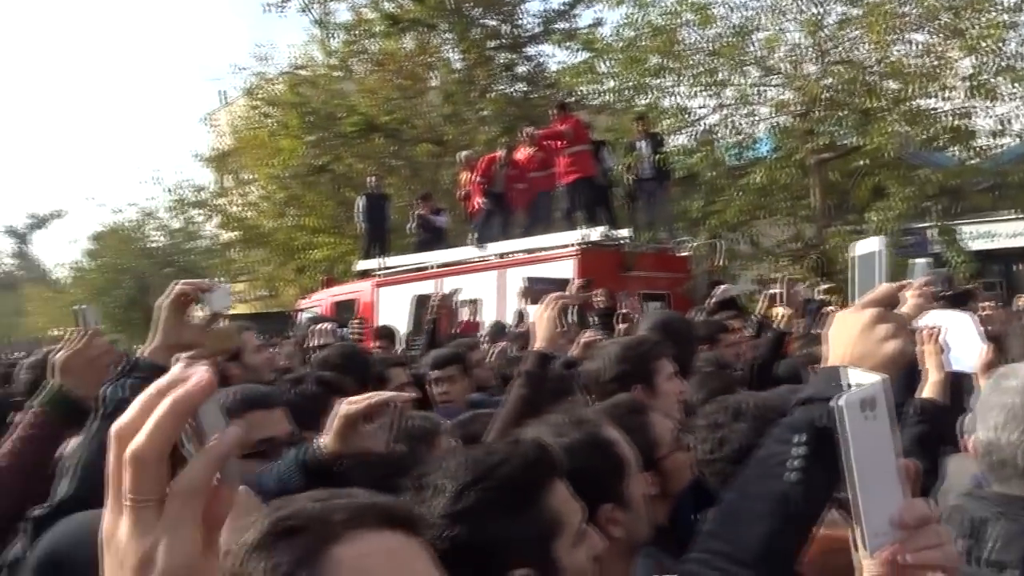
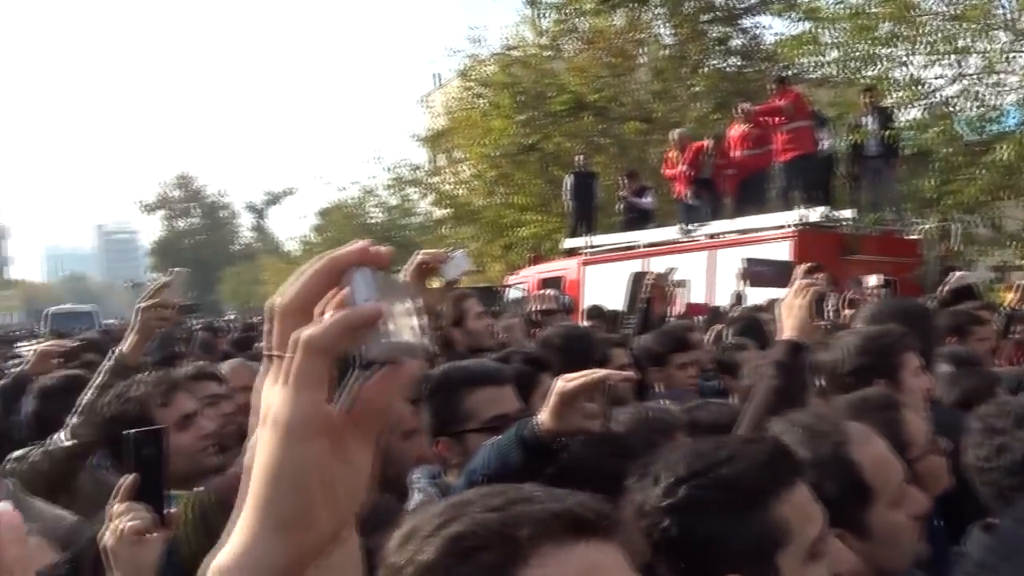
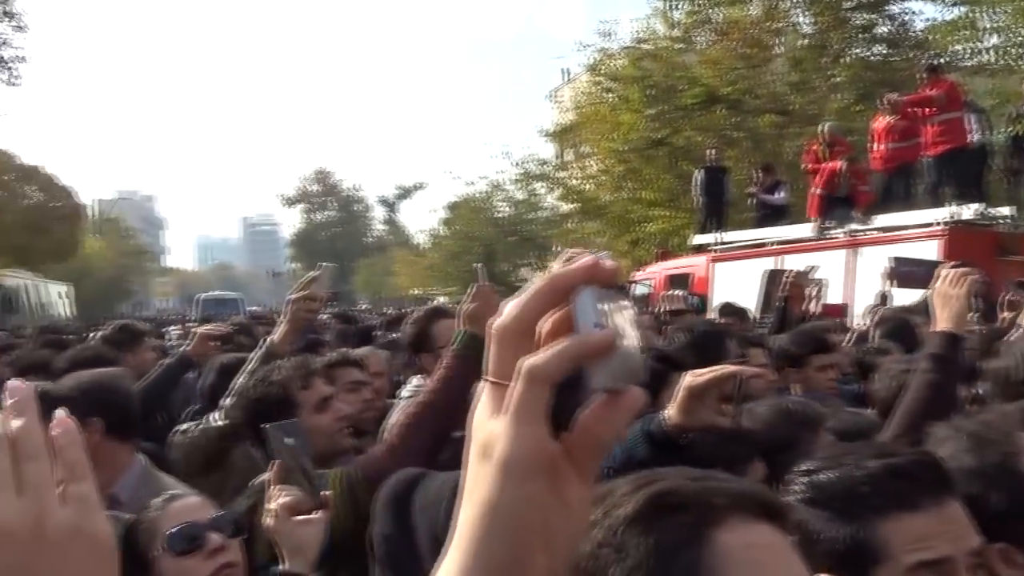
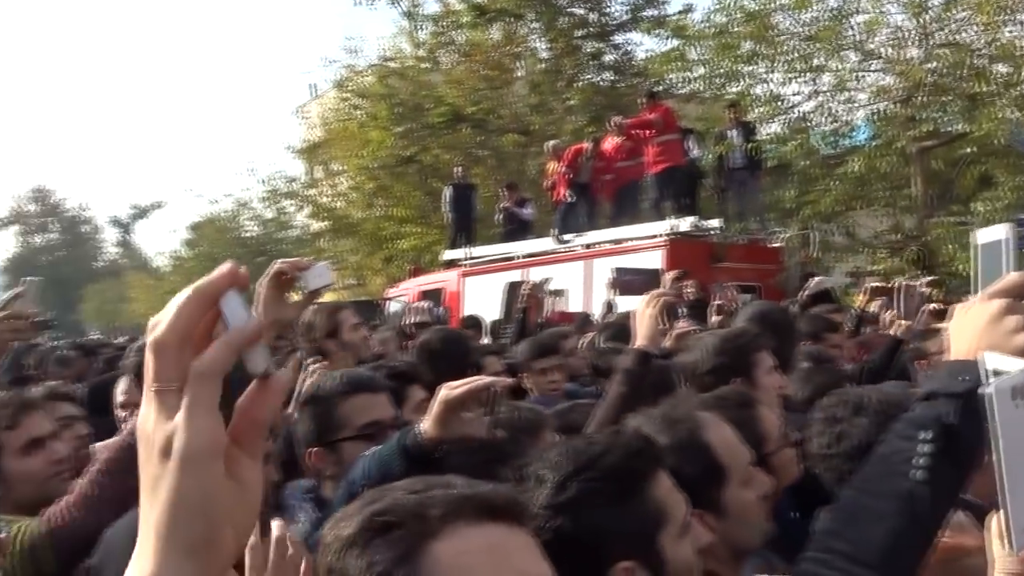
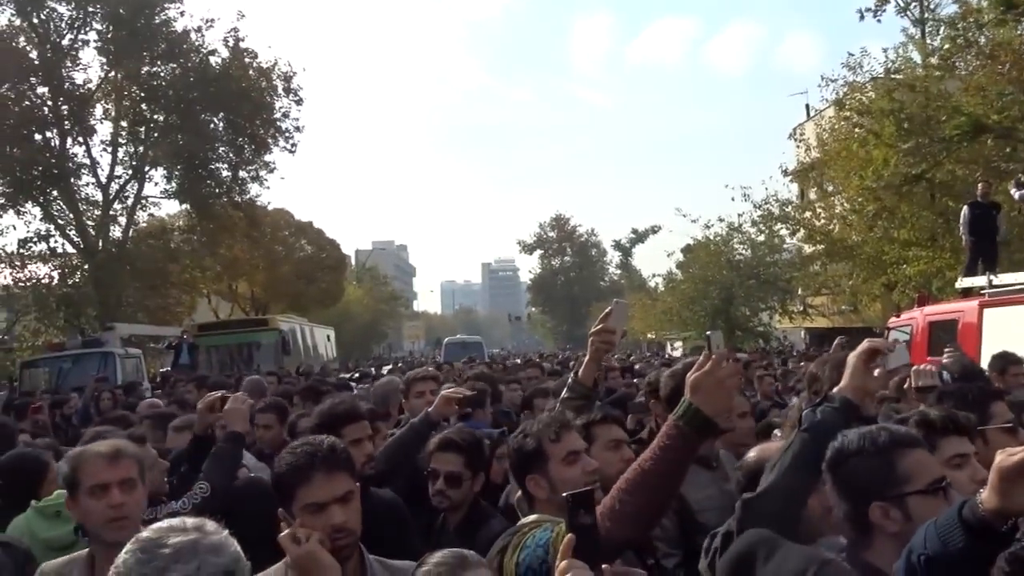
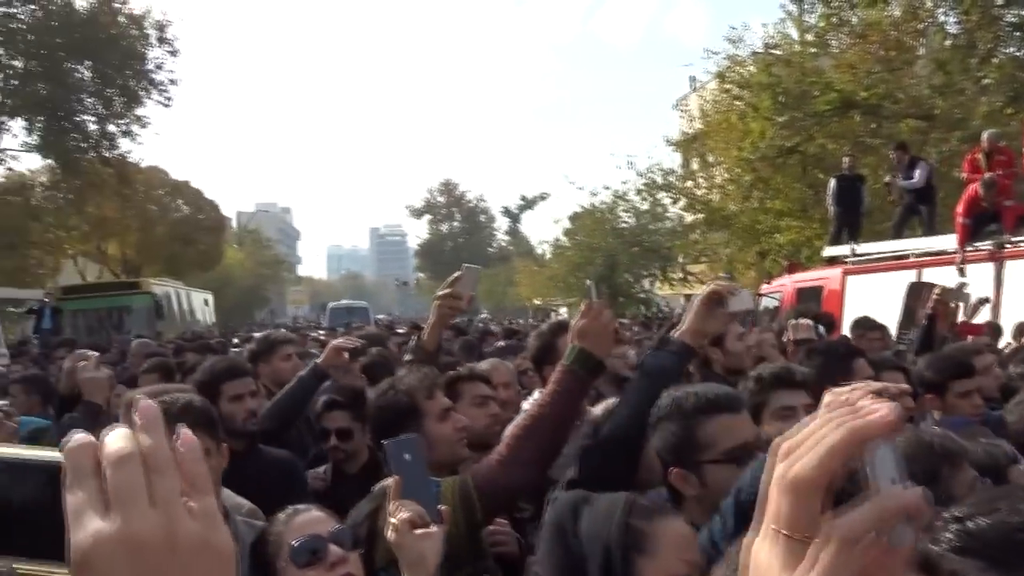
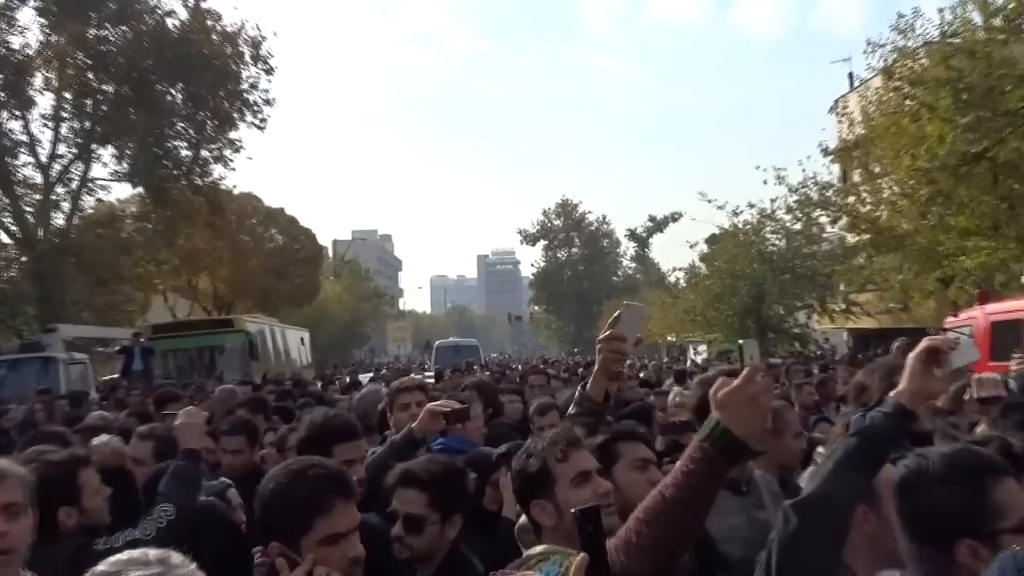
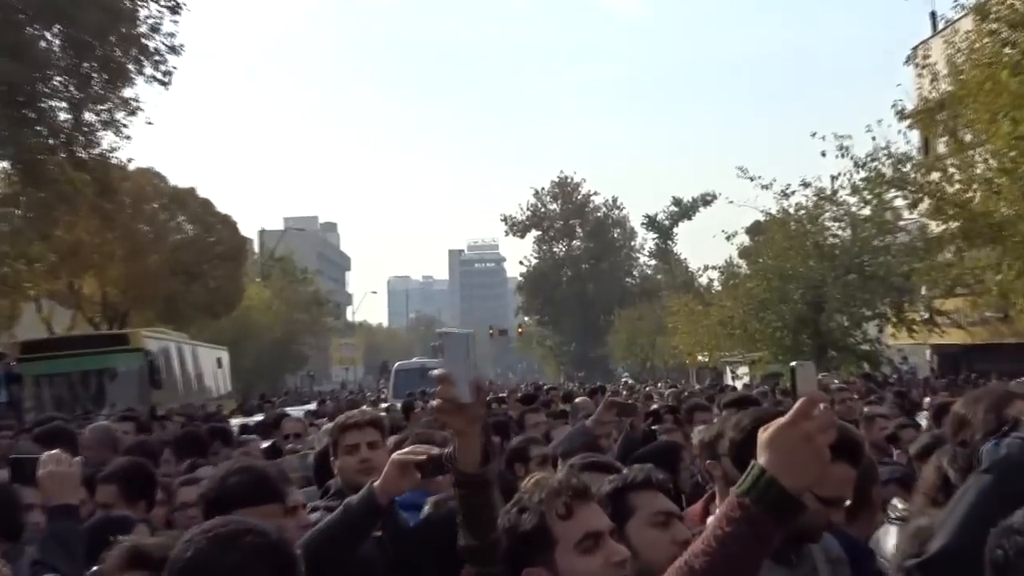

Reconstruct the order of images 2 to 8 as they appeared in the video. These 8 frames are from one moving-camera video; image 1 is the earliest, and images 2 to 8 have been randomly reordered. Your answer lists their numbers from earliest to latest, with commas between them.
4, 2, 3, 6, 5, 7, 8
